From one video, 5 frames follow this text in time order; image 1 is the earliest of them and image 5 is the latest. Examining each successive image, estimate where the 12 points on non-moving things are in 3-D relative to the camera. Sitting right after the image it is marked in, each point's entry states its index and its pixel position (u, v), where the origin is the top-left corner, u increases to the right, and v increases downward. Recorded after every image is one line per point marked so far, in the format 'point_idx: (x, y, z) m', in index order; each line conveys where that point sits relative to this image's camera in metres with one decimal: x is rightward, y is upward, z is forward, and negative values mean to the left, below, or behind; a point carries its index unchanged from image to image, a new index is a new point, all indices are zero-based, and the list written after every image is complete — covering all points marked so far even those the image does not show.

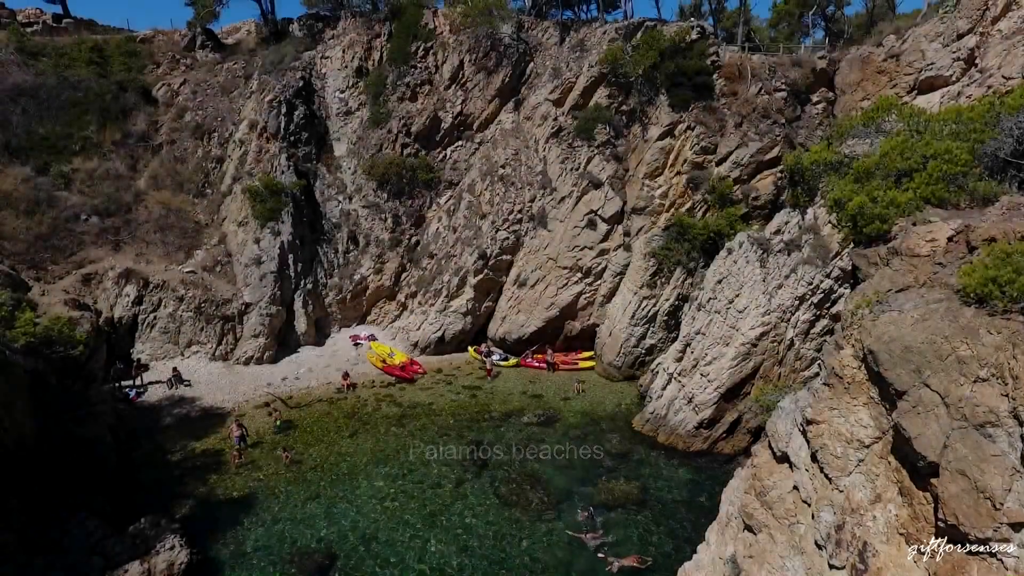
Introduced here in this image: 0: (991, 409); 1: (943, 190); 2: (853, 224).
0: (+4.9, -1.2, +6.8) m
1: (+6.5, +1.5, +10.3) m
2: (+6.1, +1.2, +12.3) m
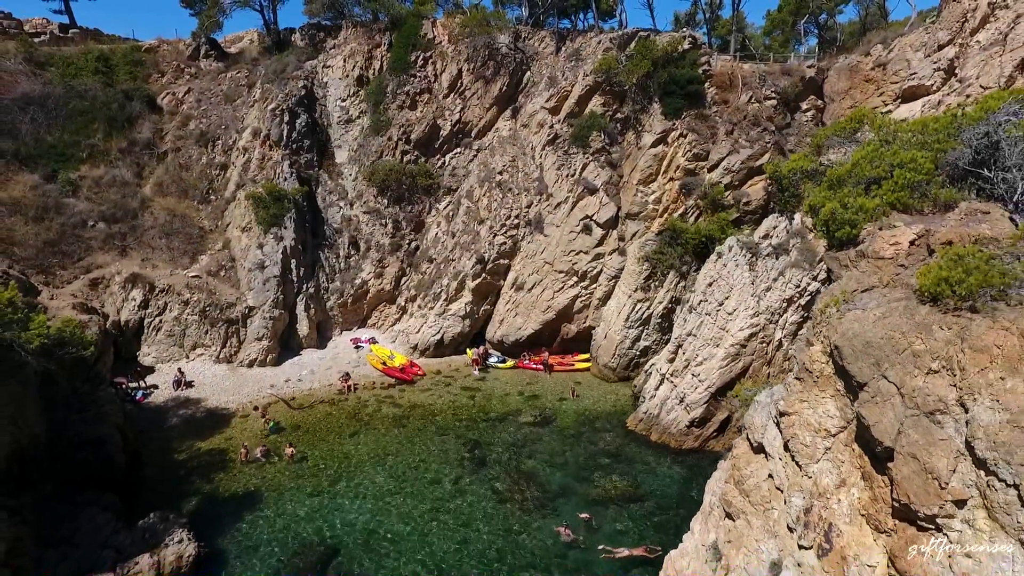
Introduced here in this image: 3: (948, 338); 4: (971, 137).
0: (+4.8, -1.2, +7.4) m
1: (+6.4, +1.5, +11.0) m
2: (+6.0, +1.2, +12.9) m
3: (+5.0, -0.6, +7.7) m
4: (+7.1, +2.4, +10.5) m
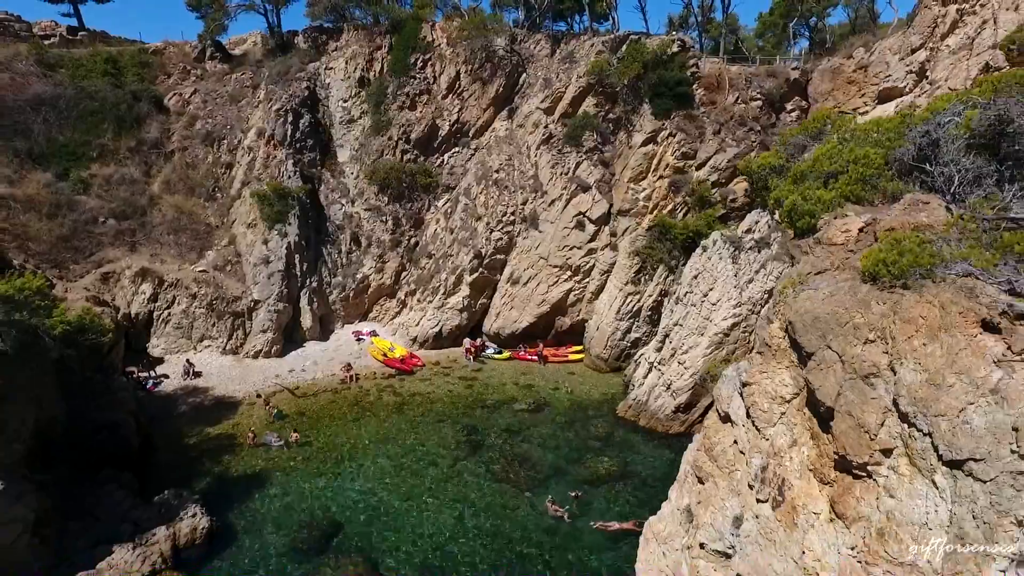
0: (+4.6, -0.9, +8.5) m
1: (+6.2, +1.8, +12.0) m
2: (+5.8, +1.5, +14.0) m
3: (+4.9, -0.3, +8.7) m
4: (+6.9, +2.6, +11.6) m
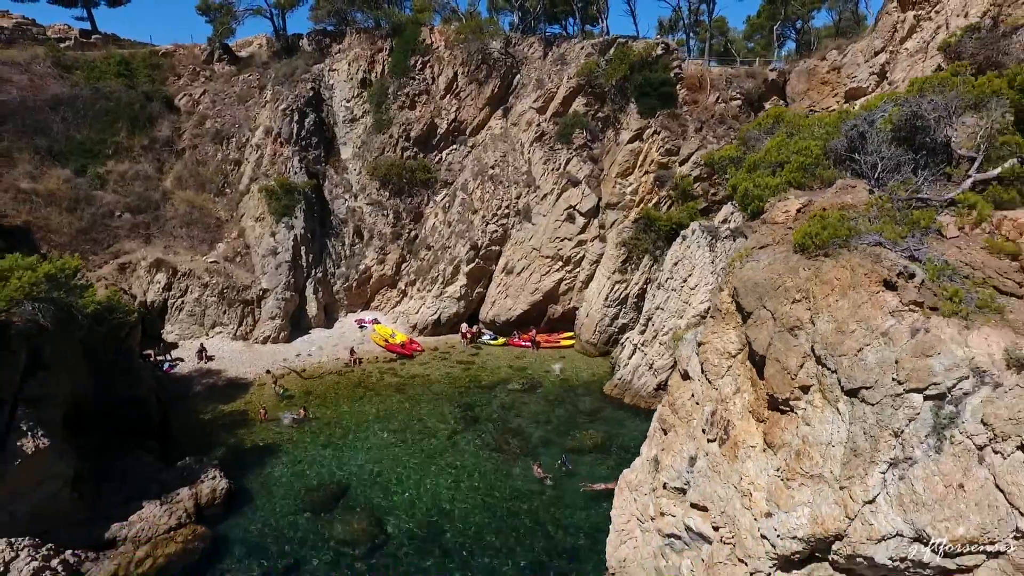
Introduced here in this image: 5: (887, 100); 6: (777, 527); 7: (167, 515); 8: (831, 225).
0: (+4.3, -0.4, +10.1) m
1: (+6.0, +2.3, +13.7) m
2: (+5.5, +1.9, +15.6) m
3: (+4.6, +0.2, +10.4) m
4: (+6.7, +3.1, +13.2) m
5: (+7.5, +3.8, +13.4) m
6: (+3.7, -3.3, +9.2) m
7: (-8.5, -5.6, +16.4) m
8: (+5.2, +1.0, +10.7) m
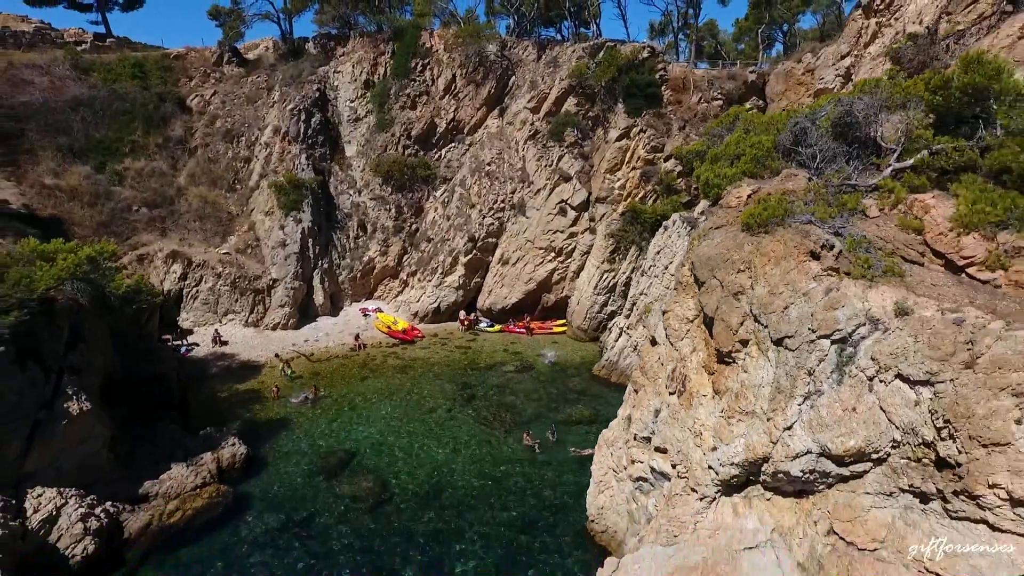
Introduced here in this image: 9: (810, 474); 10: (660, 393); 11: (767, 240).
0: (+4.1, +0.1, +11.9) m
1: (+5.7, +2.8, +15.5) m
2: (+5.3, +2.5, +17.5) m
3: (+4.4, +0.7, +12.2) m
4: (+6.5, +3.7, +15.1) m
5: (+7.3, +4.3, +15.2) m
6: (+3.4, -2.8, +11.0) m
7: (-8.7, -5.1, +18.2) m
8: (+4.9, +1.5, +12.6) m
9: (+4.3, -2.7, +9.6) m
10: (+3.1, -2.2, +13.7) m
11: (+4.6, +0.9, +12.0) m
